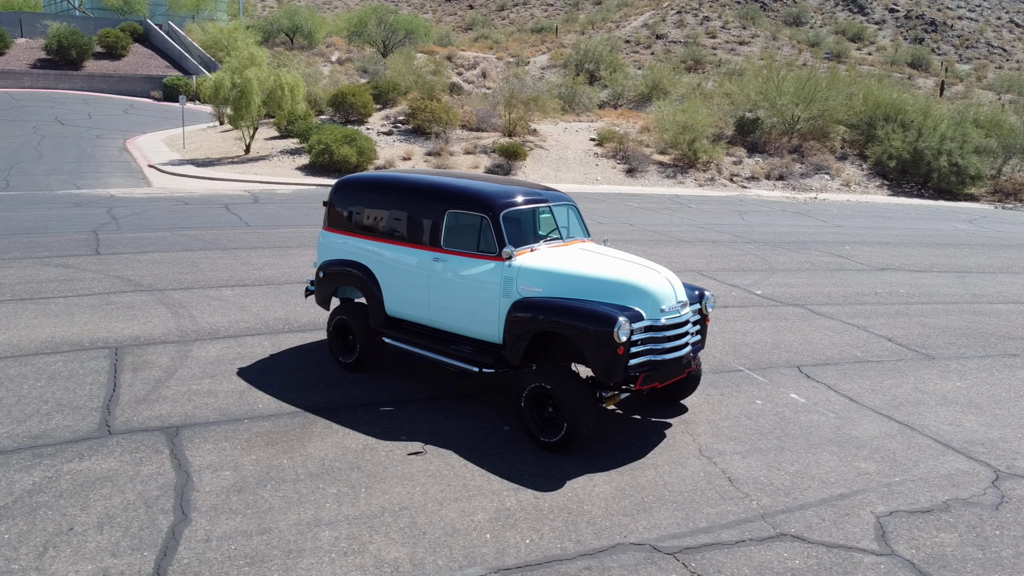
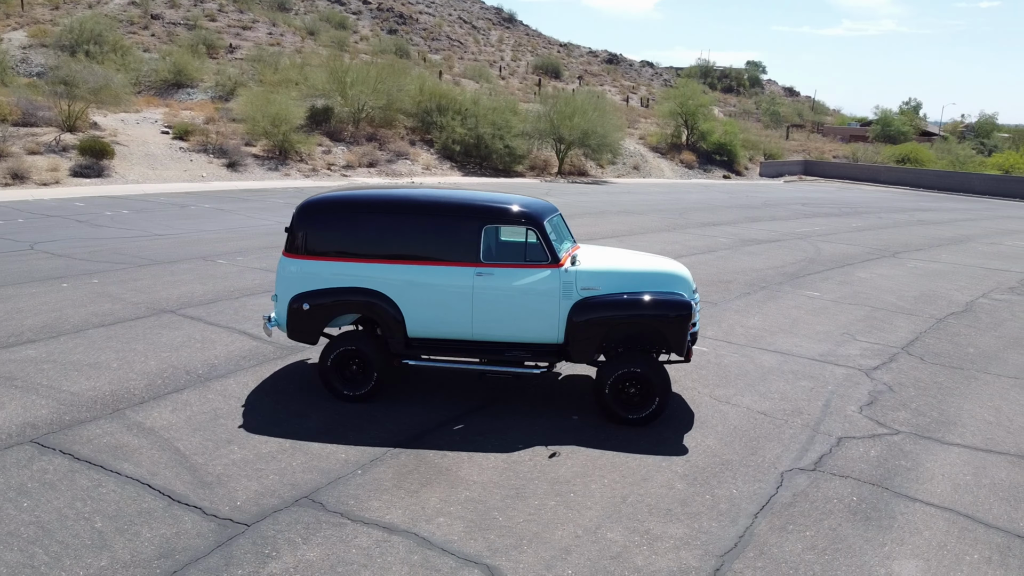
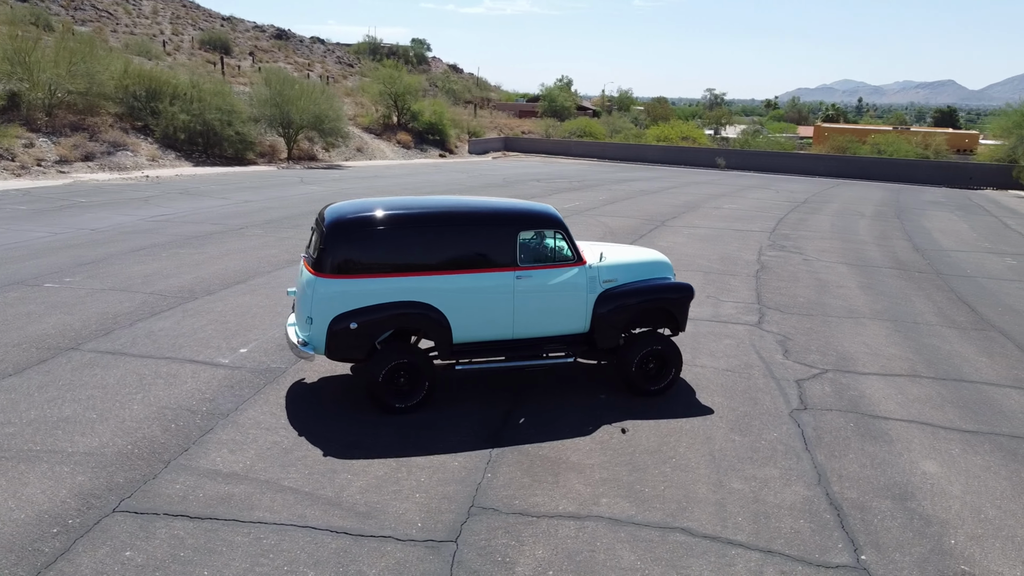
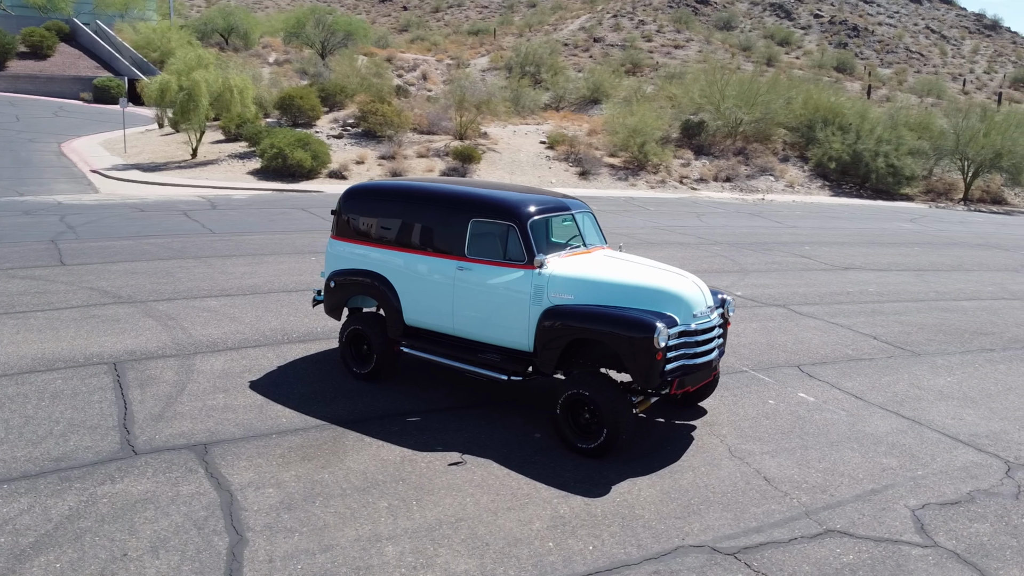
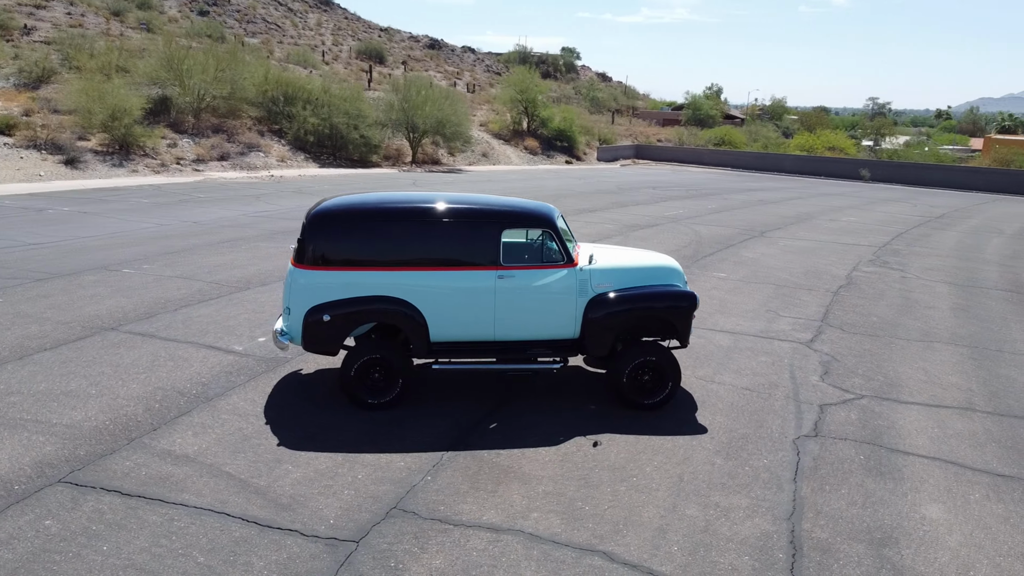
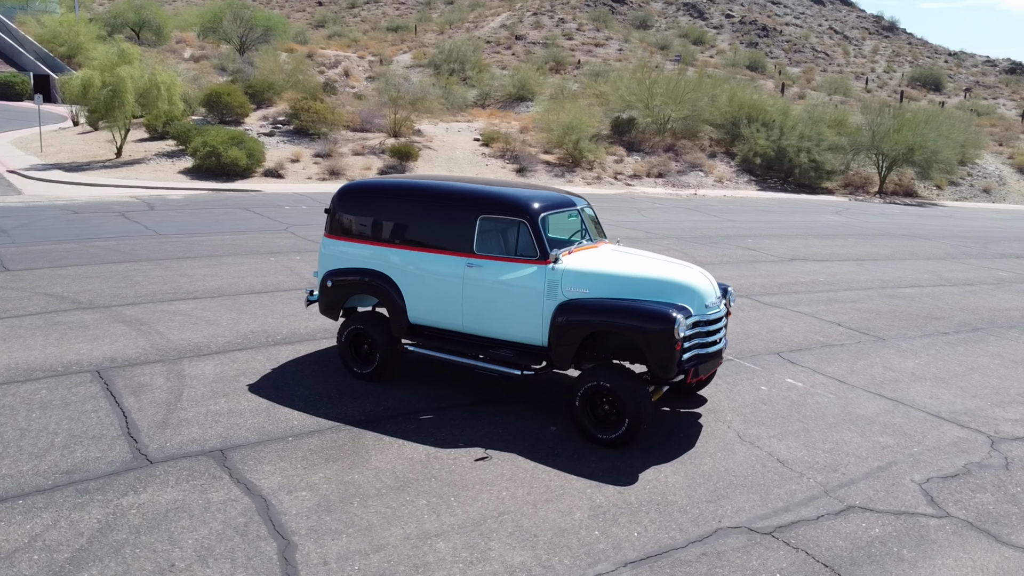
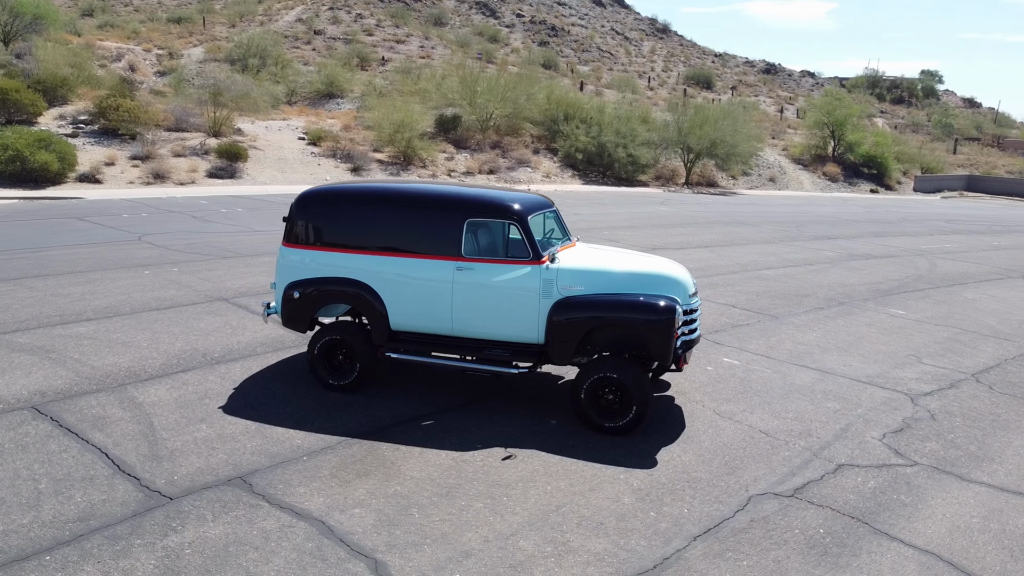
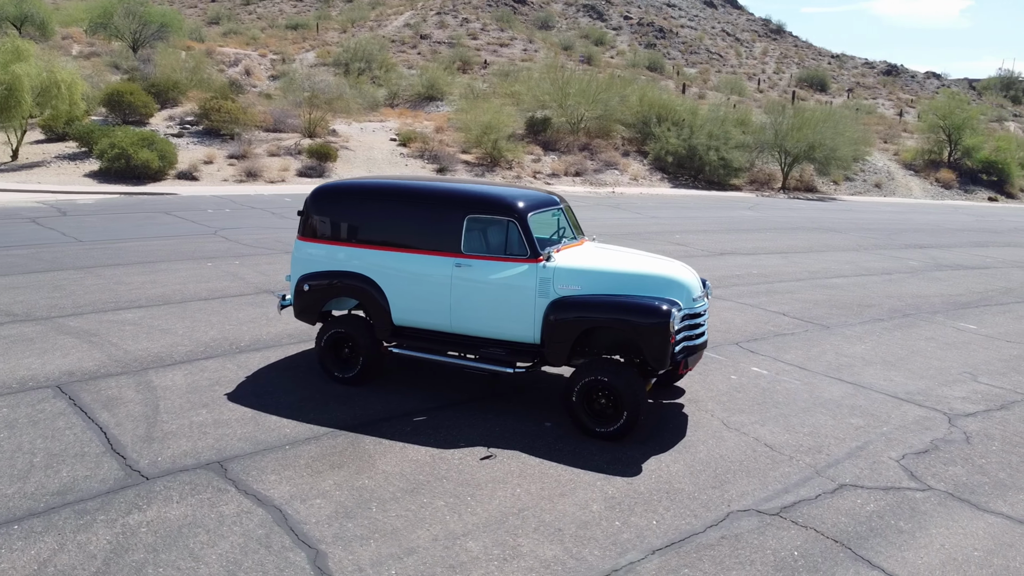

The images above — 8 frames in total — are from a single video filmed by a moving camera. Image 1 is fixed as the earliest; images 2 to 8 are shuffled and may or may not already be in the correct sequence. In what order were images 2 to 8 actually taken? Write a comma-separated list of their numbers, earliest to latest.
4, 6, 8, 7, 2, 5, 3
